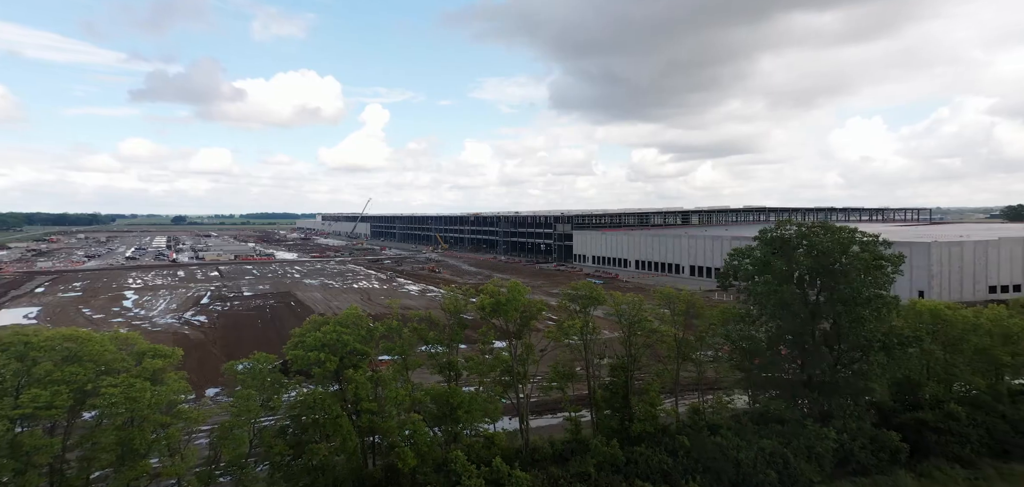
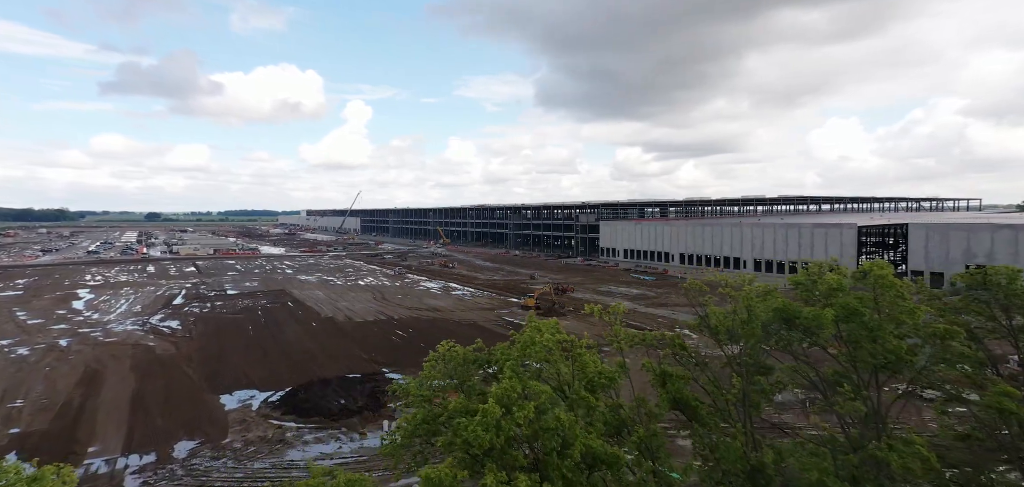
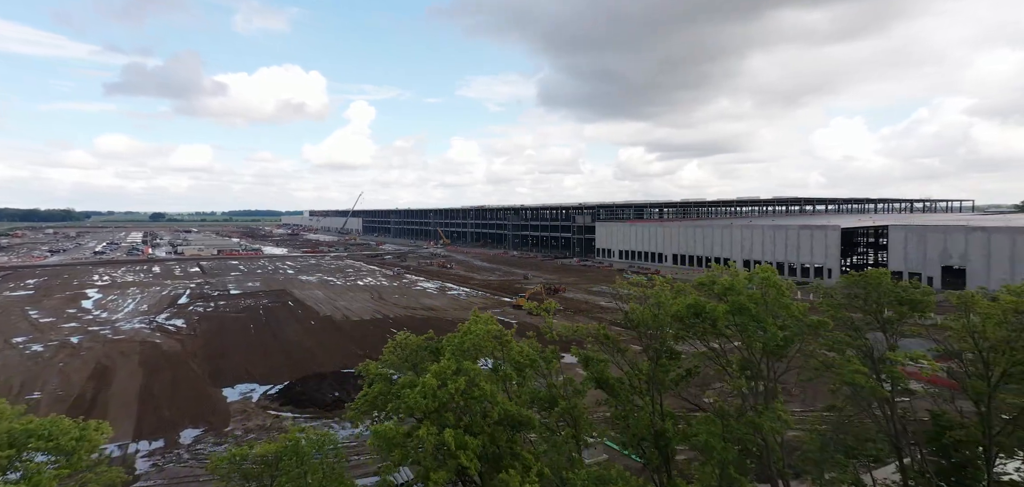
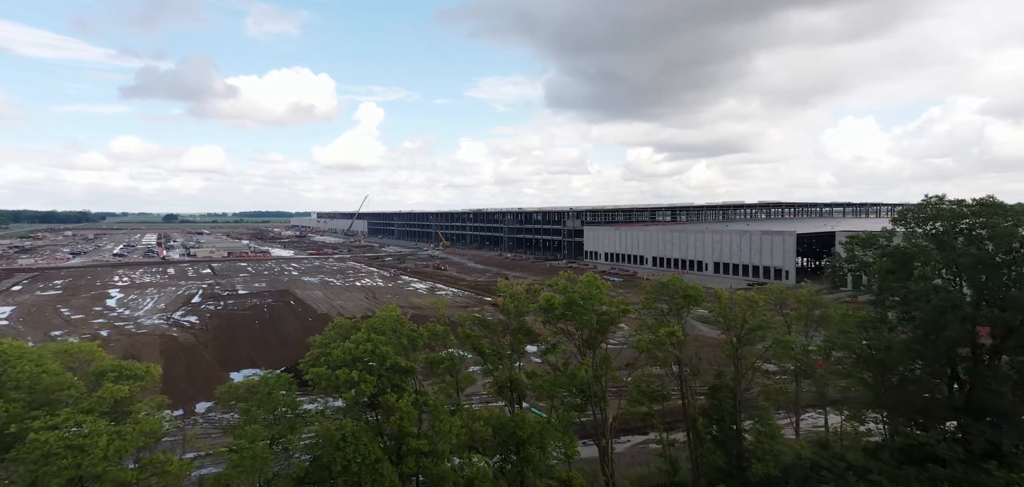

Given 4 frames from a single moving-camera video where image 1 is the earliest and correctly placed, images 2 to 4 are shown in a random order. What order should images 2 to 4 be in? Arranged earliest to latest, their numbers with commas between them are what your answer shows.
4, 3, 2
